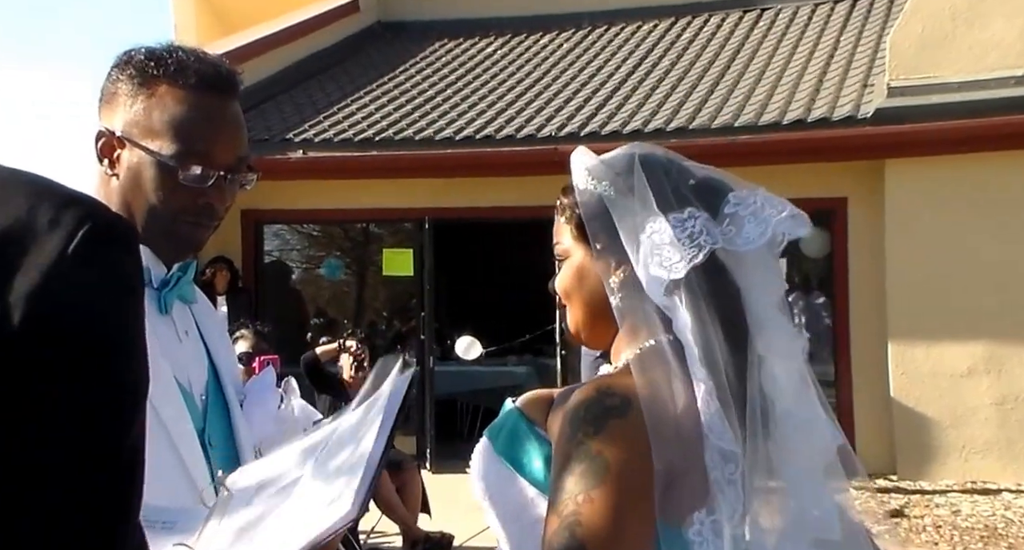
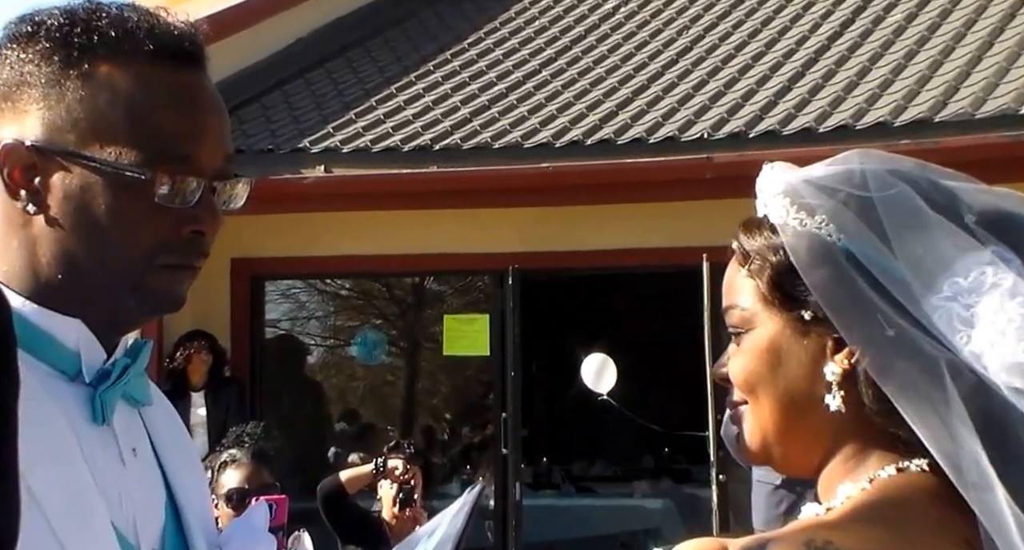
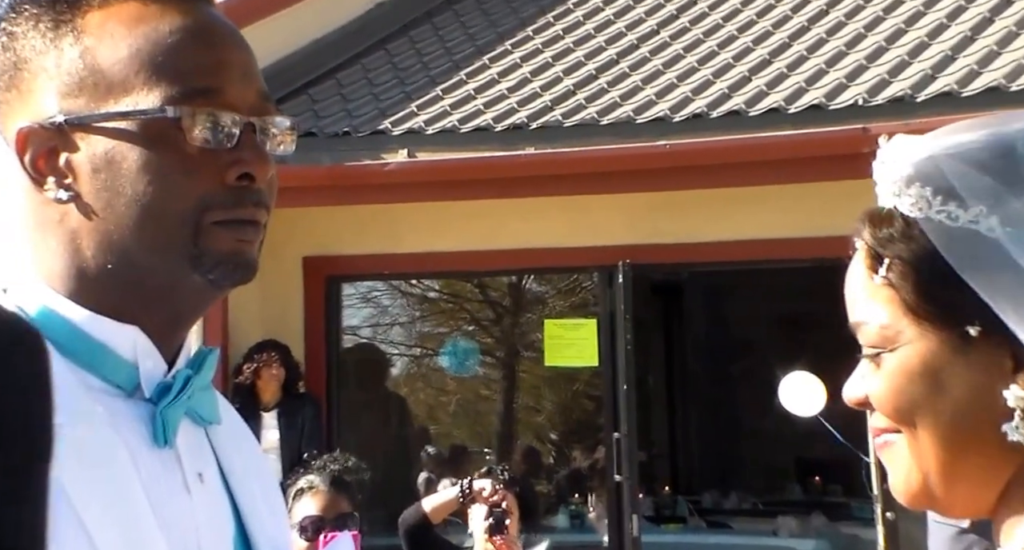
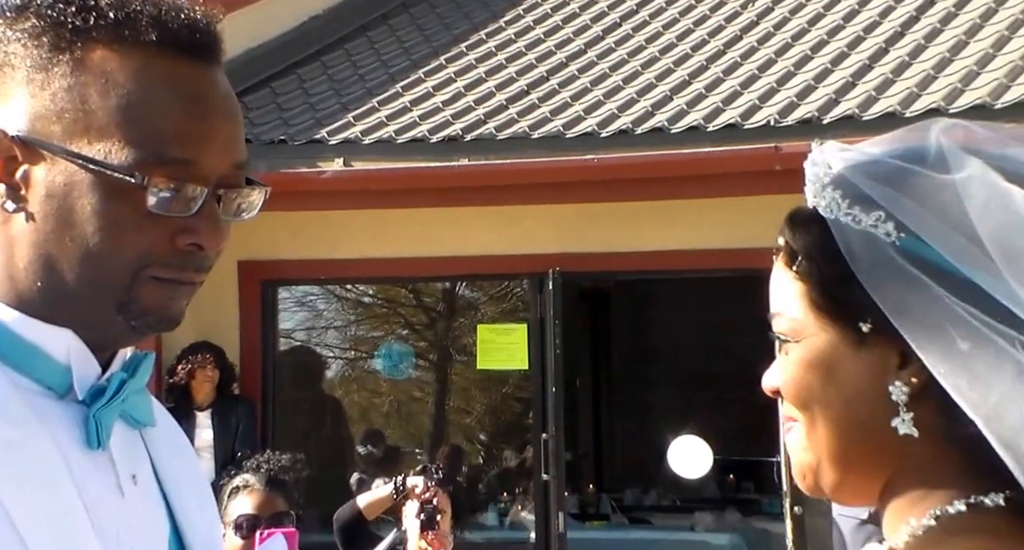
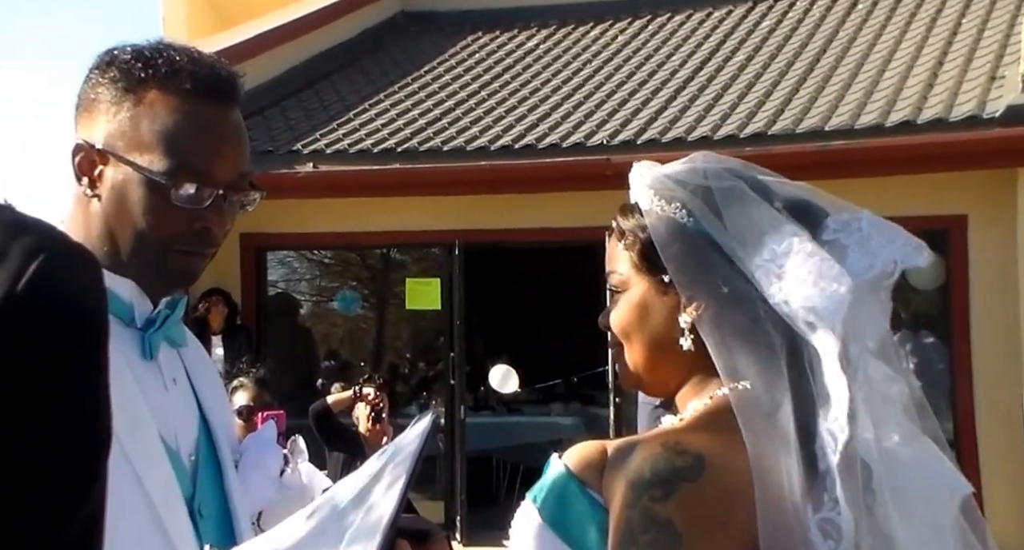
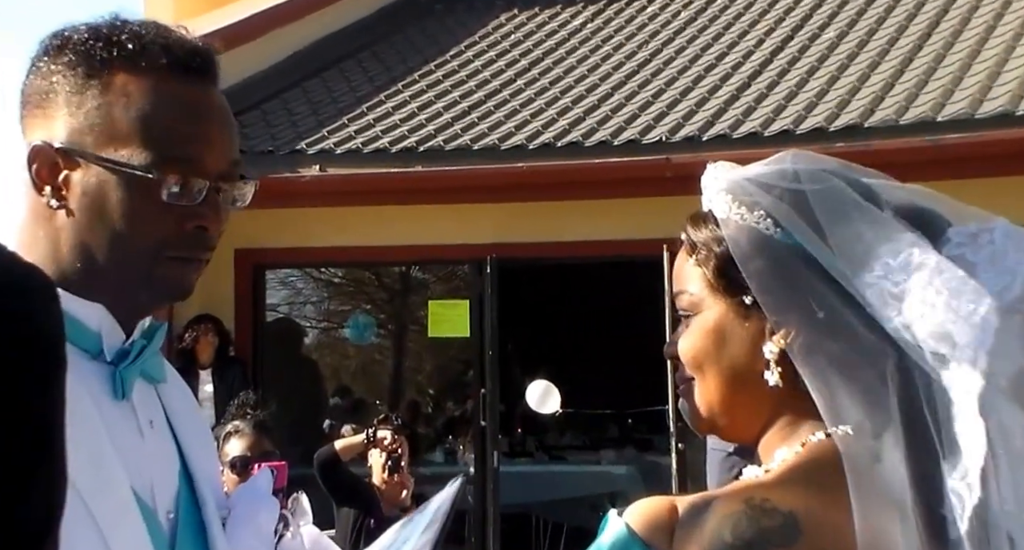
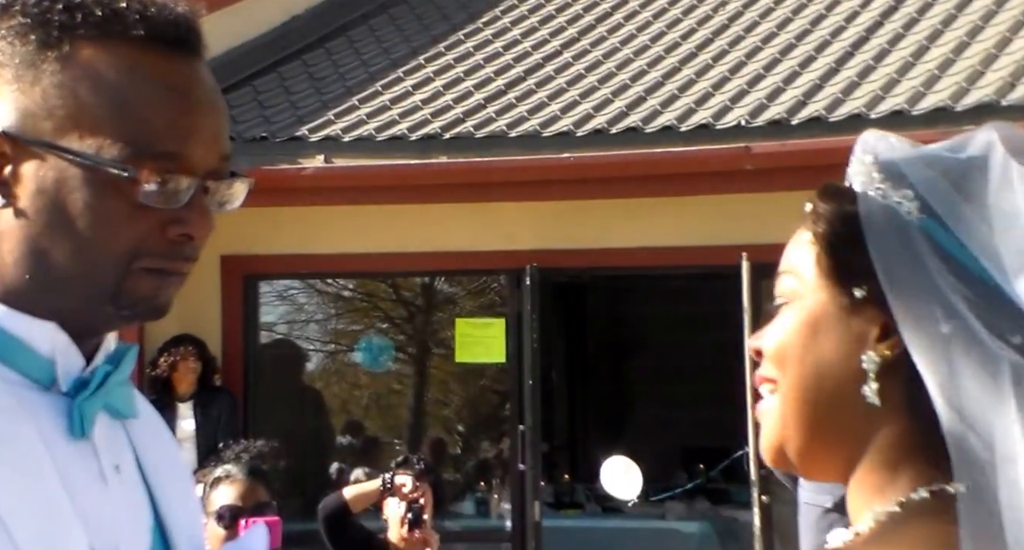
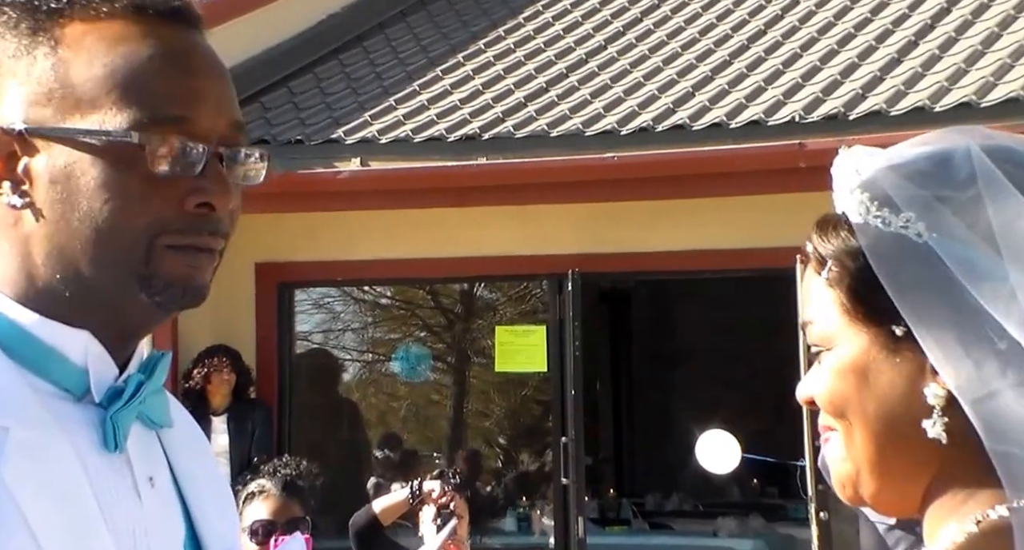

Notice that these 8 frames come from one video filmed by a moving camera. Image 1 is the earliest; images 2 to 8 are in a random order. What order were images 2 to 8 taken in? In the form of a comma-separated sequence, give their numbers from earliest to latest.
5, 6, 2, 7, 4, 8, 3
